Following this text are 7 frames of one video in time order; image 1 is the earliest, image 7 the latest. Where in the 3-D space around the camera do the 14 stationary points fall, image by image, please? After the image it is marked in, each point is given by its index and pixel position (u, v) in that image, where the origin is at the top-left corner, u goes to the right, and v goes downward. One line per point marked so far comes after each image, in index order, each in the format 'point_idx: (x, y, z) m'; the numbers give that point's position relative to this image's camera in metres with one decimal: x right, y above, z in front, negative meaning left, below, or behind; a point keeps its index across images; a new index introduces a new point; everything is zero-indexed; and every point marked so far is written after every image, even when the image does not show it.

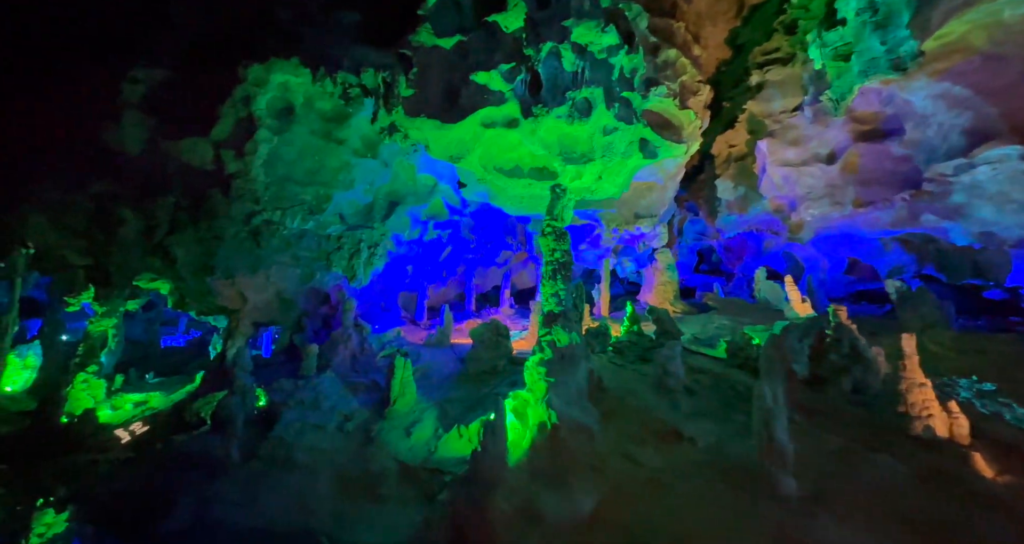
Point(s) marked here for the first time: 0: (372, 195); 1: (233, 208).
0: (-3.2, +1.9, +9.2) m
1: (-4.9, +1.3, +7.1) m
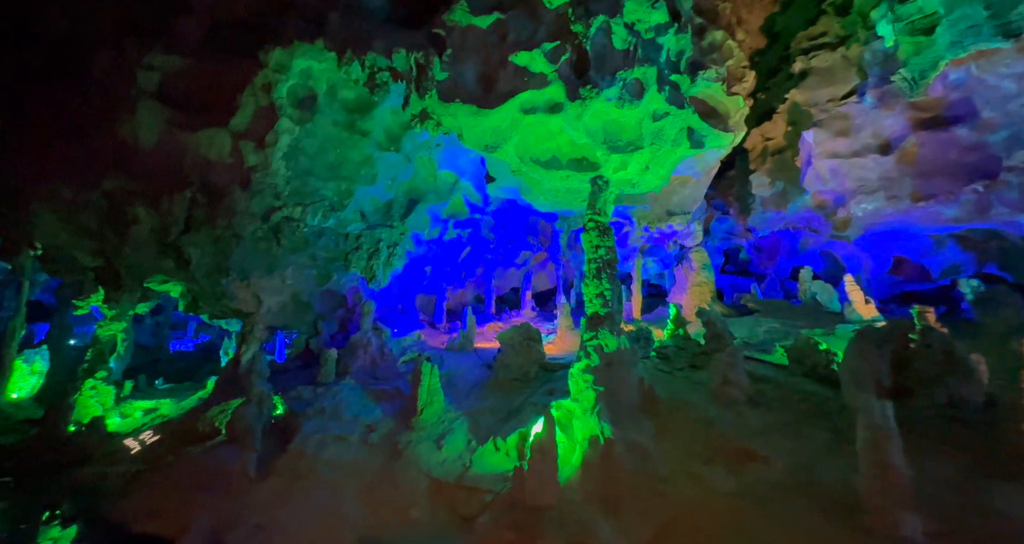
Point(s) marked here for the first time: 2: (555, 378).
0: (-2.6, +1.9, +8.8) m
1: (-4.3, +1.3, +6.7) m
2: (+0.9, -2.1, +7.3) m
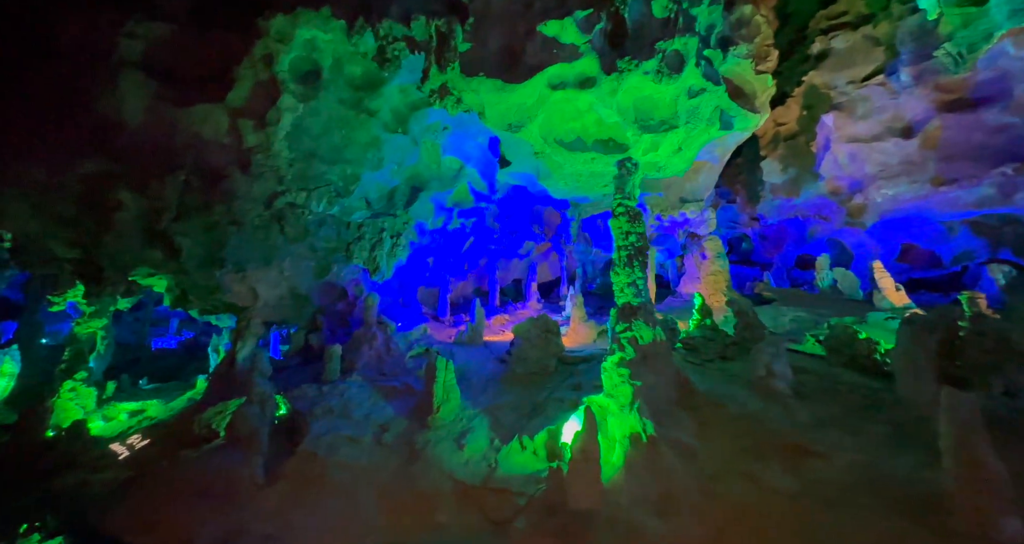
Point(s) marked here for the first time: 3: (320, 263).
0: (-2.4, +2.1, +8.3) m
1: (-3.9, +1.4, +6.2) m
2: (+1.2, -1.9, +7.1) m
3: (-4.3, +0.2, +8.7) m
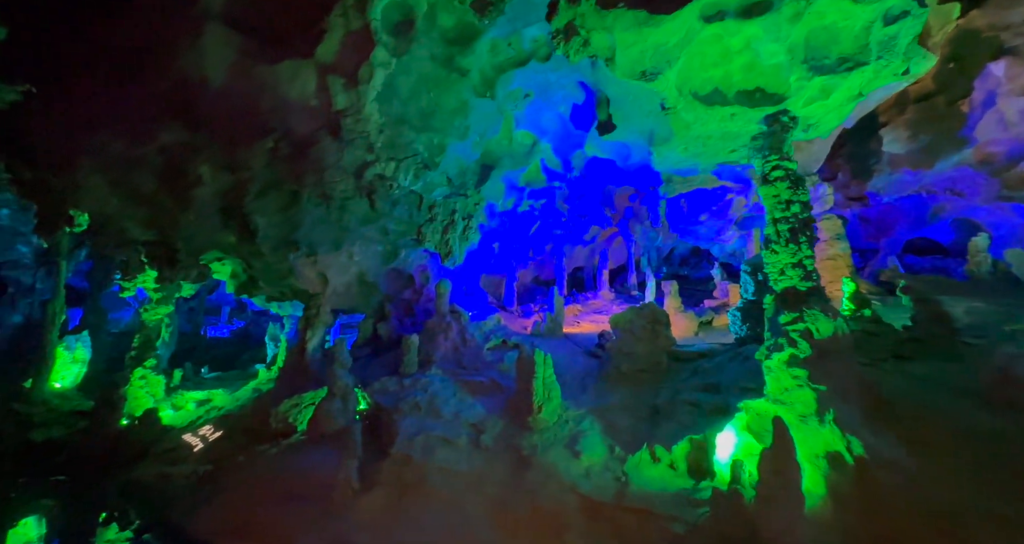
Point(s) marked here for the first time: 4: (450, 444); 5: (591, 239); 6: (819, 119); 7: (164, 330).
0: (-0.6, +2.4, +7.5) m
1: (-2.4, +1.7, +5.5) m
2: (+2.8, -1.6, +6.1) m
3: (-2.6, +0.5, +8.1) m
4: (-0.9, -2.4, +5.4) m
5: (+2.6, +1.1, +12.7) m
6: (+4.1, +2.0, +5.2) m
7: (-8.4, -1.4, +9.4) m
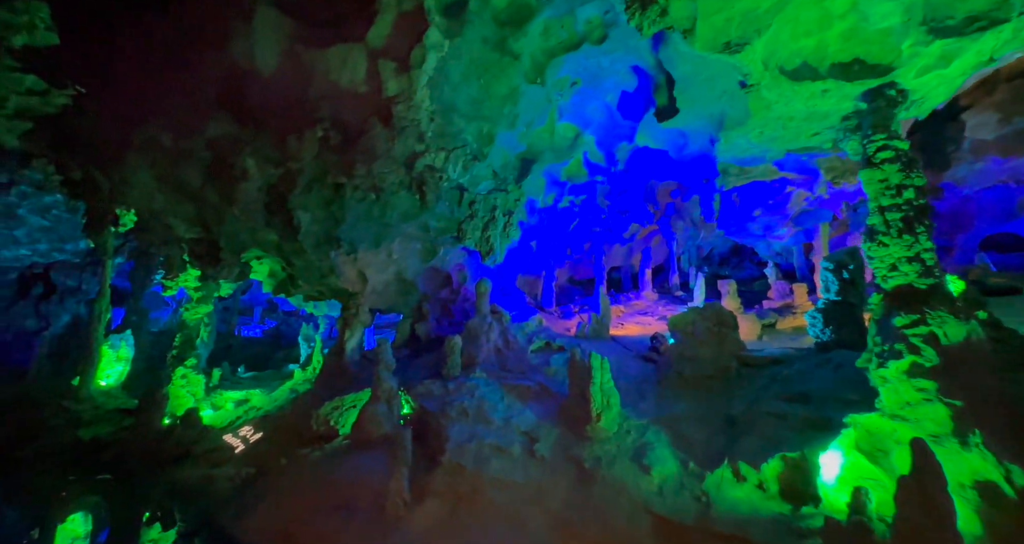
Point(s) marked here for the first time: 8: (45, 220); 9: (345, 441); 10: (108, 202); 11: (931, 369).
0: (+0.2, +2.4, +7.2) m
1: (-1.6, +1.7, +5.3) m
2: (+3.6, -1.6, +5.6) m
3: (-1.7, +0.5, +7.8) m
4: (-0.1, -2.3, +5.0) m
5: (+3.7, +1.1, +12.2) m
6: (+4.8, +2.1, +4.6) m
7: (-7.5, -1.4, +9.4) m
8: (-9.9, +1.0, +8.1) m
9: (-2.5, -2.6, +5.9) m
10: (-6.3, +1.1, +6.1) m
11: (+3.6, -0.8, +3.3) m
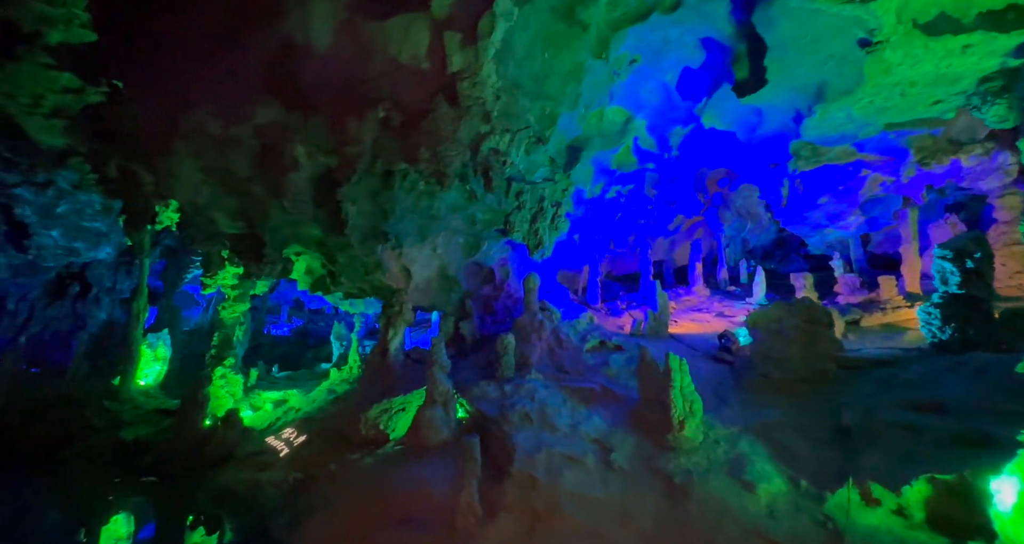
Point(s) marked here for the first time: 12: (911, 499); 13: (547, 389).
0: (+1.1, +2.5, +6.6) m
1: (-0.8, +1.8, +4.8) m
2: (+4.5, -1.4, +5.0) m
3: (-0.7, +0.6, +7.3) m
4: (+0.7, -2.3, +4.5) m
5: (+4.8, +1.3, +11.5) m
6: (+5.6, +2.2, +3.9) m
7: (-6.4, -1.3, +9.2) m
8: (-8.9, +1.0, +8.0) m
9: (-1.6, -2.5, +5.5) m
10: (-5.4, +1.1, +5.8) m
11: (+4.4, -0.7, +2.7) m
12: (+3.4, -1.9, +3.3) m
13: (+0.5, -1.8, +6.1) m
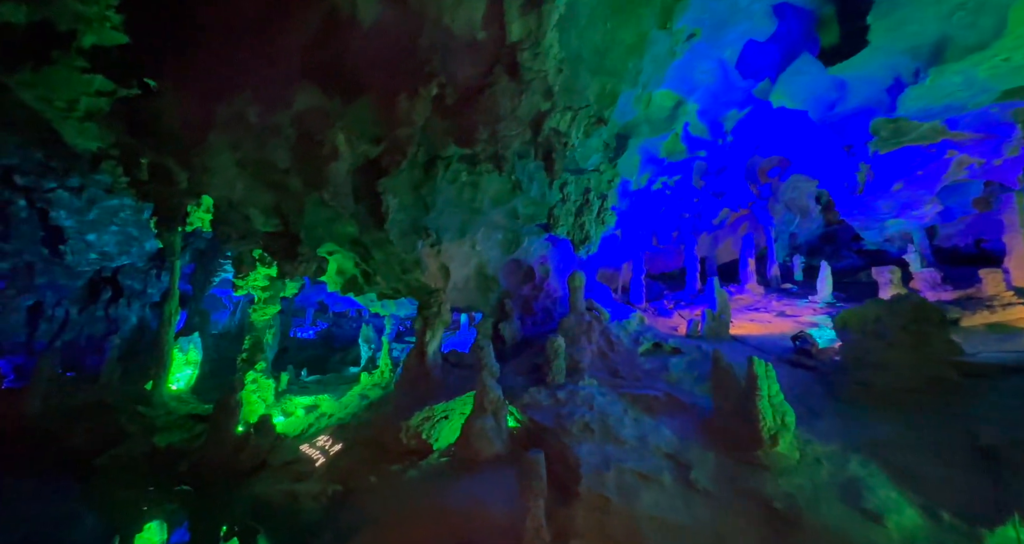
0: (+1.9, +2.6, +6.1) m
1: (-0.1, +1.8, +4.3) m
2: (+5.2, -1.3, +4.2) m
3: (+0.1, +0.7, +6.9) m
4: (+1.4, -2.2, +4.0) m
5: (+5.8, +1.4, +10.8) m
6: (+6.2, +2.3, +3.2) m
7: (-5.5, -1.4, +8.9) m
8: (-8.1, +1.0, +7.9) m
9: (-0.9, -2.5, +5.0) m
10: (-4.7, +1.1, +5.5) m
11: (+5.0, -0.6, +2.0) m
12: (+4.0, -1.8, +2.6) m
13: (+1.3, -1.8, +5.5) m
